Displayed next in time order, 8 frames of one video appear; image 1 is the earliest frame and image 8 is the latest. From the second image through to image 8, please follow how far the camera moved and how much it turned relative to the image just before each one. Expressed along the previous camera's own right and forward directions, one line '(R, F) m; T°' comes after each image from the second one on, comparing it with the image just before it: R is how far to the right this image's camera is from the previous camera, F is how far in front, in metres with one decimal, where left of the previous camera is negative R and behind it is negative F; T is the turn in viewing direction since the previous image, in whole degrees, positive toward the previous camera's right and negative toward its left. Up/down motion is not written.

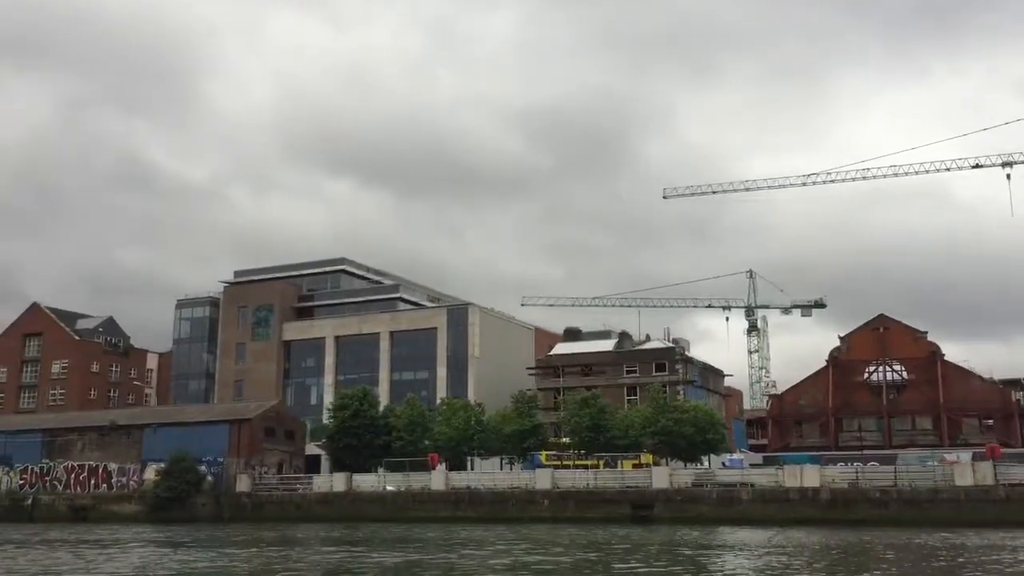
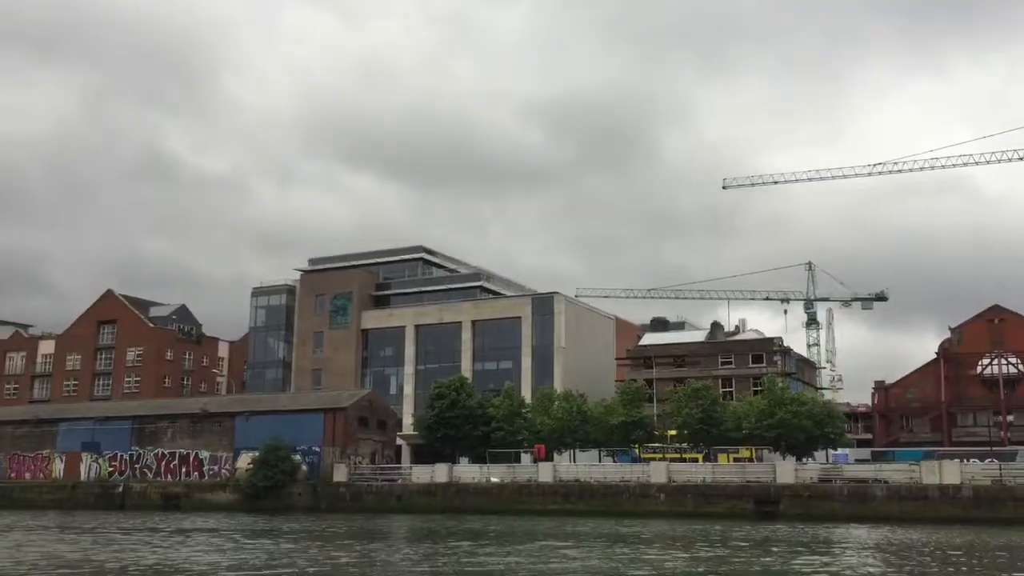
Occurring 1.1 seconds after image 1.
(-4.6, +1.6) m; -2°
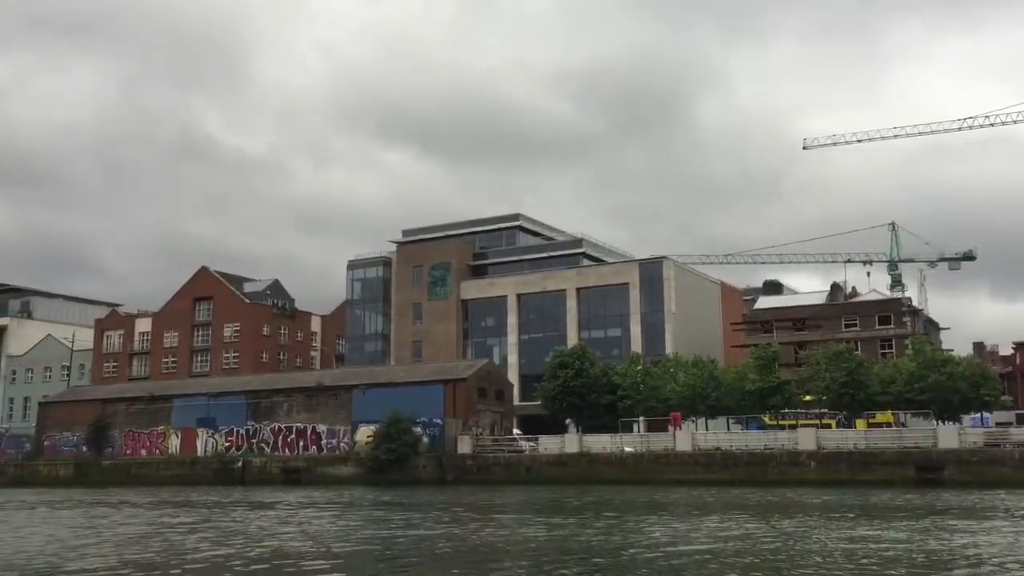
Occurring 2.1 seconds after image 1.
(-4.6, +1.7) m; -3°
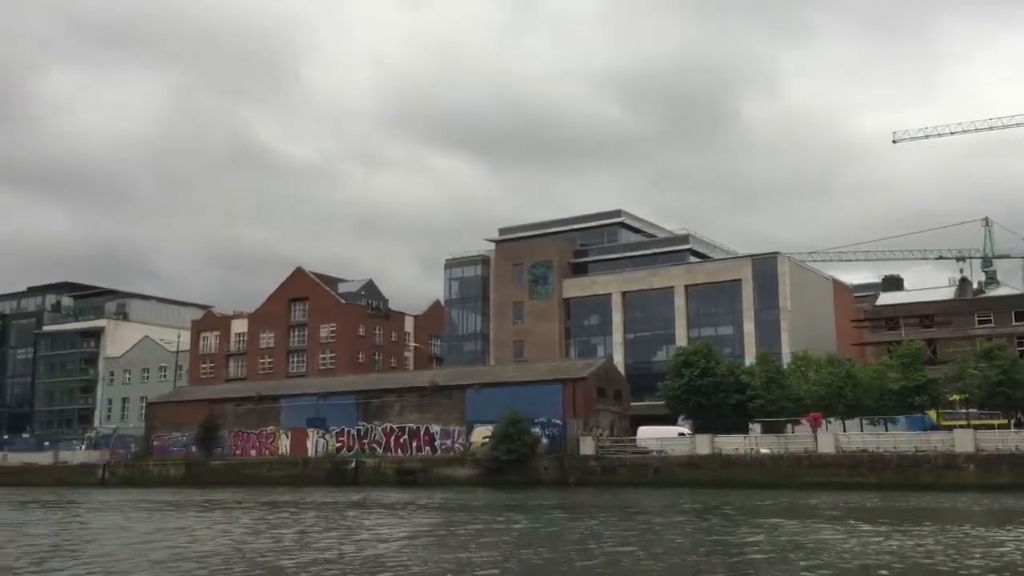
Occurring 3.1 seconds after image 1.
(-4.0, +1.5) m; -3°
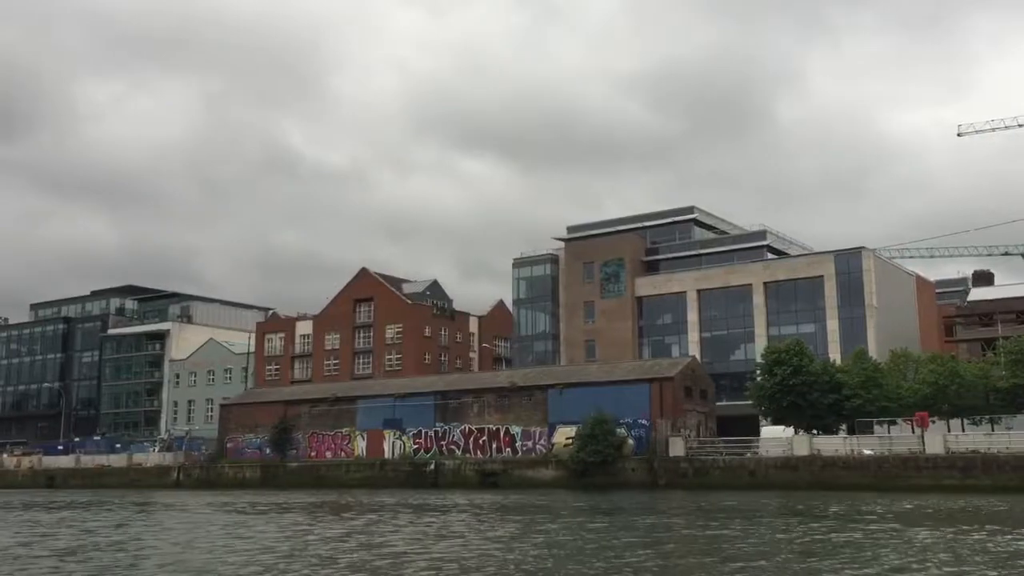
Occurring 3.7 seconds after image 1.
(-2.8, +1.2) m; -2°
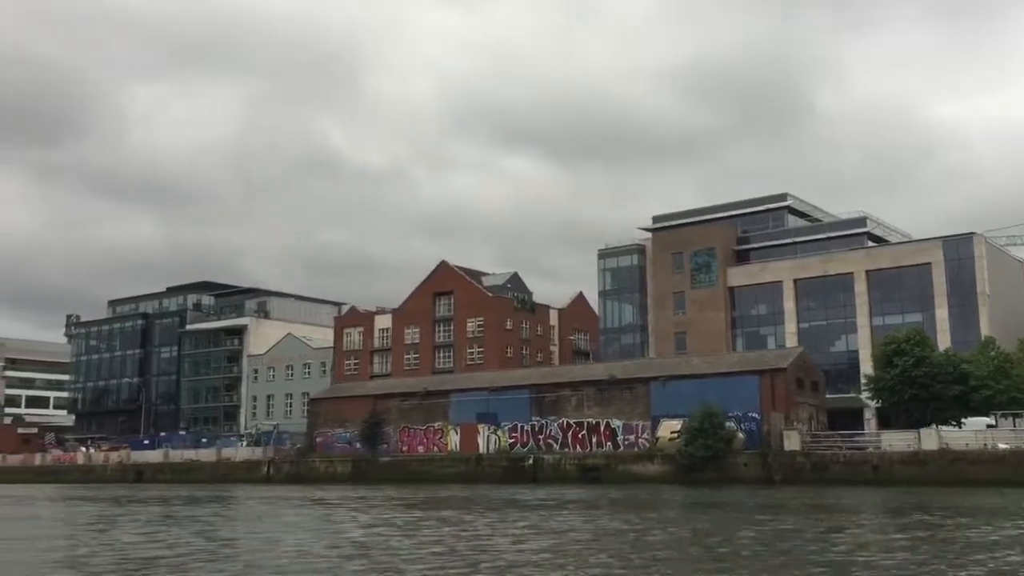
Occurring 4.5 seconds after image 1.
(-3.3, +1.5) m; -3°
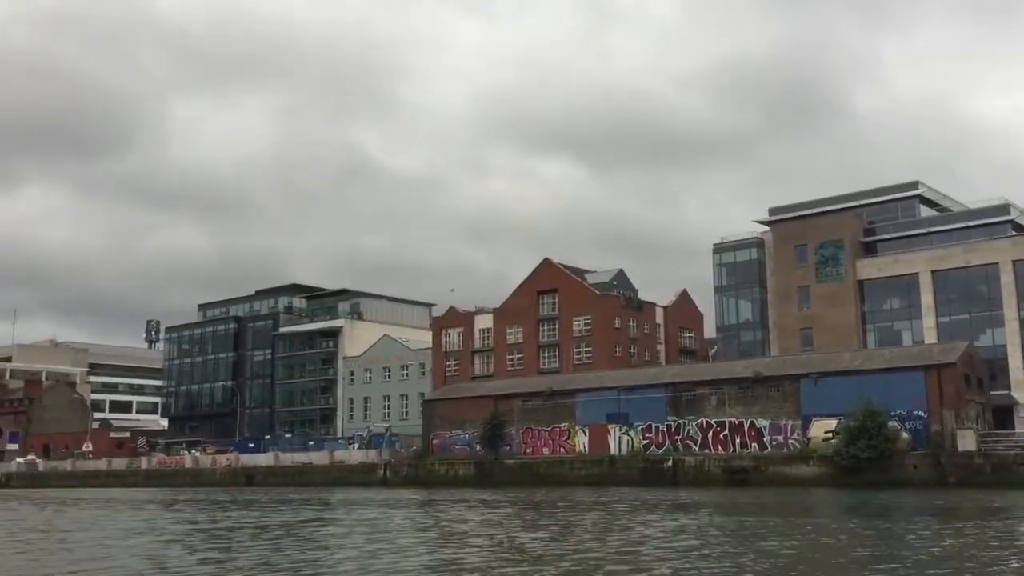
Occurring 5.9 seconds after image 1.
(-5.5, +2.3) m; -3°
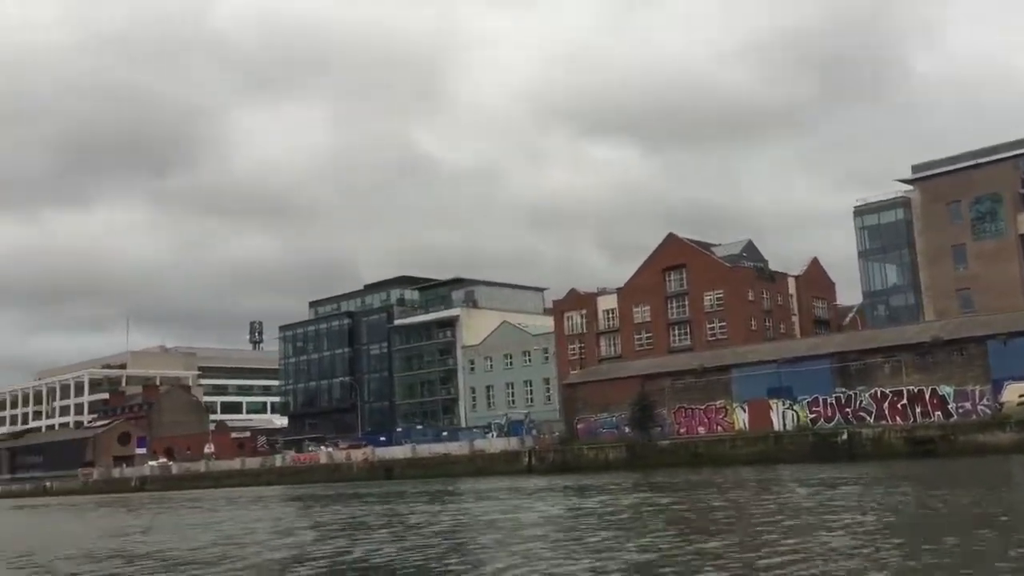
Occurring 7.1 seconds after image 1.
(-4.9, +2.1) m; -4°
